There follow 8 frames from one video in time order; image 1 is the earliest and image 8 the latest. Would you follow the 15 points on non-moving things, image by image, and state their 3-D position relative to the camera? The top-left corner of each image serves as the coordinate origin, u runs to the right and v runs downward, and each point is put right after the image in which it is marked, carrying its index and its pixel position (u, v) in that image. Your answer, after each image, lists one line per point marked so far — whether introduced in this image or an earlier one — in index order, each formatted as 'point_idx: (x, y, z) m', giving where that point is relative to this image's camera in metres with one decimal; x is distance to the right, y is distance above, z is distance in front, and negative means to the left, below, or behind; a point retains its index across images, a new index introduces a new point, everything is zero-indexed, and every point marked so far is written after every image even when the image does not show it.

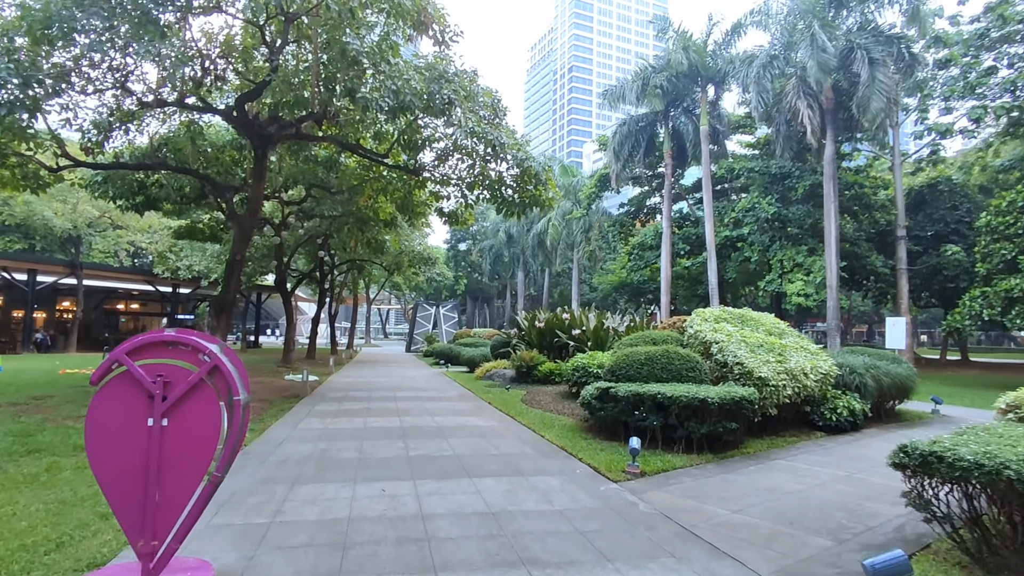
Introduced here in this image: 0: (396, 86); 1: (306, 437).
0: (-2.1, +3.8, +10.4) m
1: (-2.6, -1.9, +7.3) m
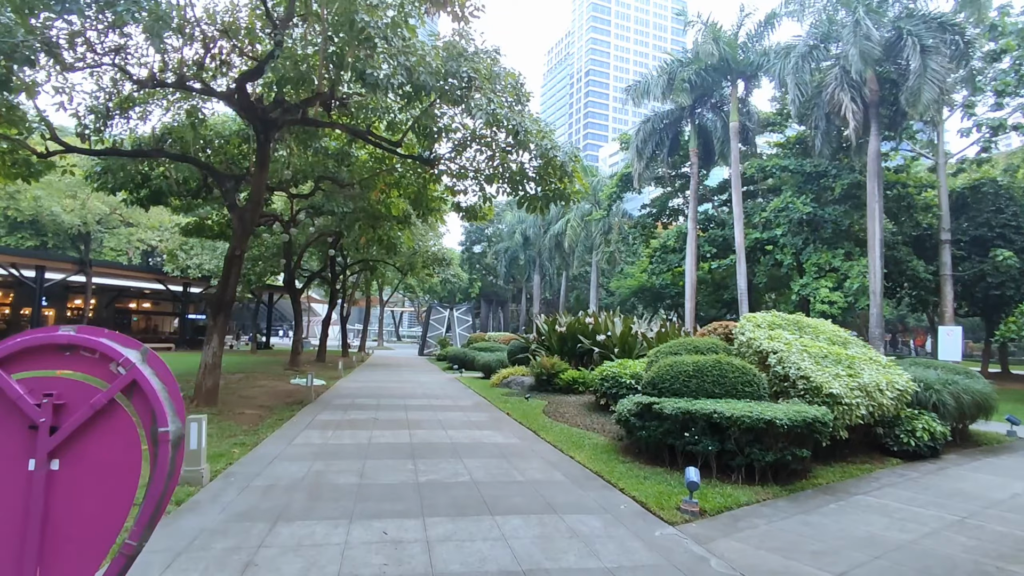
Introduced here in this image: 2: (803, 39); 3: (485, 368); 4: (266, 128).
0: (-1.7, +3.8, +9.5) m
1: (-2.3, -1.9, +6.4) m
2: (+8.6, +7.3, +16.8) m
3: (-0.8, -2.4, +17.1) m
4: (-4.5, +2.9, +10.3) m
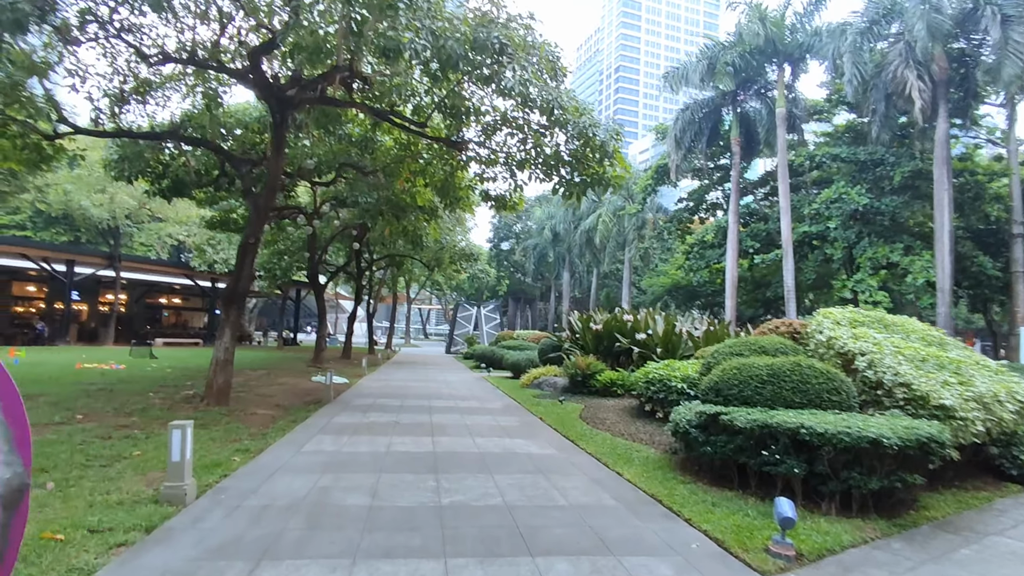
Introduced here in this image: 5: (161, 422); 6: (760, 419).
0: (-1.2, +3.9, +8.6) m
1: (-2.0, -1.7, +5.6) m
2: (+9.5, +7.4, +15.5) m
3: (+0.1, -2.2, +16.3) m
4: (-3.9, +3.1, +9.6) m
5: (-4.6, -1.8, +7.5) m
6: (+2.0, -1.1, +4.6) m
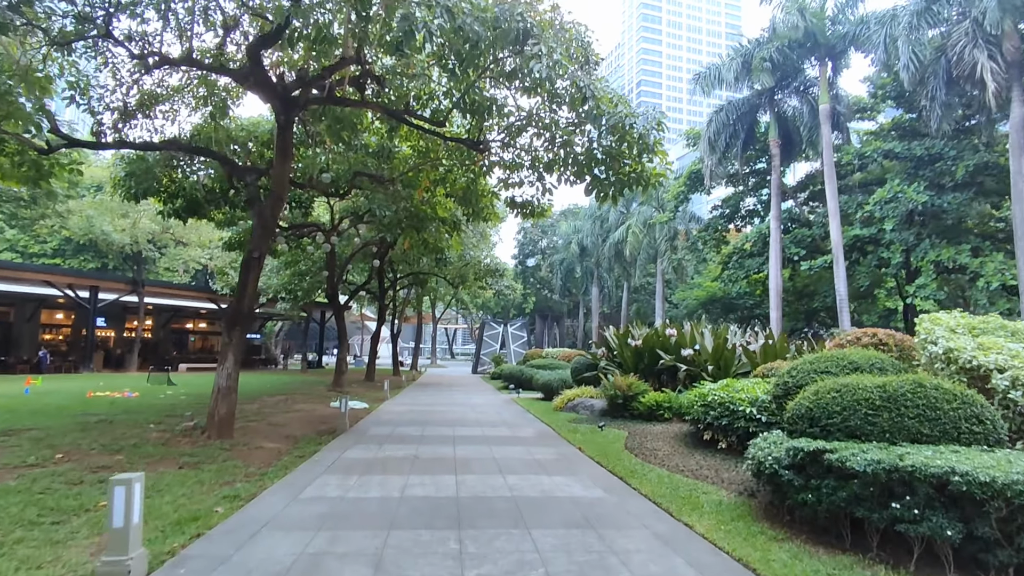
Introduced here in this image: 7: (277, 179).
0: (-0.8, +3.7, +7.8) m
1: (-1.6, -1.8, +4.6) m
2: (+10.0, +7.3, +14.3) m
3: (+0.9, -2.6, +15.1) m
4: (-3.5, +2.8, +8.9) m
5: (-4.2, -2.0, +6.6) m
6: (+2.3, -1.0, +3.5) m
7: (-3.6, +1.7, +8.7) m
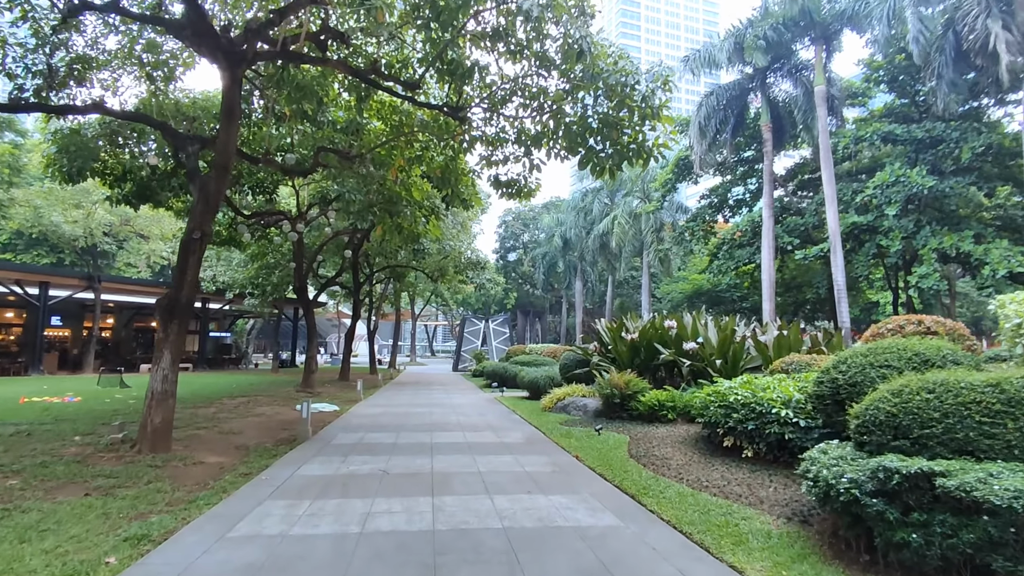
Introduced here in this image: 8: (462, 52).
0: (-1.0, +3.9, +6.6) m
1: (-1.7, -1.7, +3.4) m
2: (+9.6, +7.6, +13.4) m
3: (+0.5, -2.4, +14.0) m
4: (-3.7, +2.9, +7.6) m
5: (-4.3, -1.8, +5.3) m
6: (+2.3, -0.9, +2.4) m
7: (-3.8, +1.8, +7.5) m
8: (-0.7, +3.6, +8.7) m
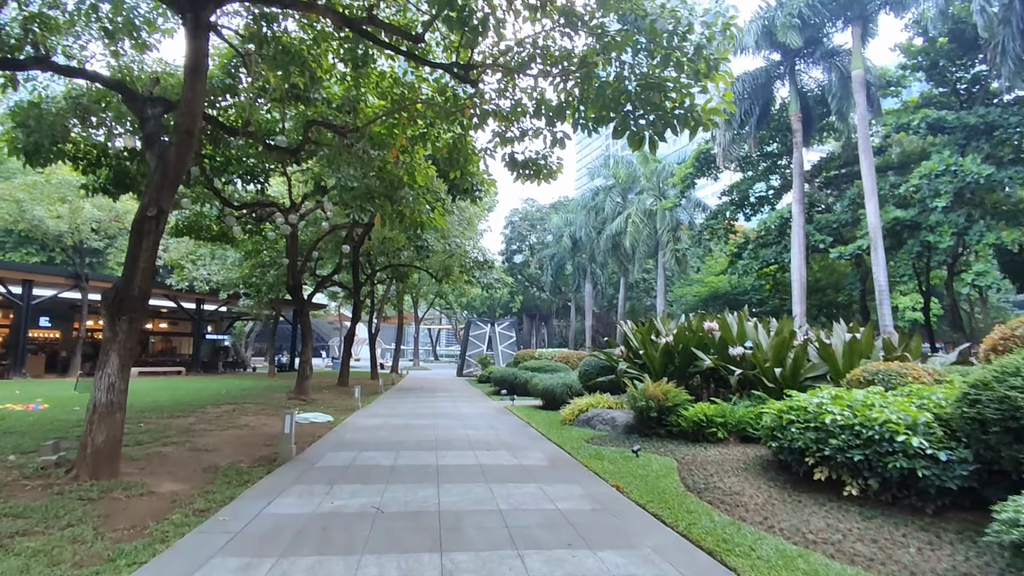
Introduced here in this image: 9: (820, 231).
0: (-0.7, +4.0, +5.3) m
1: (-1.4, -1.5, +2.1) m
2: (+9.9, +7.6, +12.1) m
3: (+0.8, -2.4, +12.7) m
4: (-3.4, +3.1, +6.3) m
5: (-4.0, -1.7, +4.0) m
6: (+2.5, -0.7, +1.1) m
7: (-3.5, +2.0, +6.2) m
8: (-0.5, +3.7, +7.4) m
9: (+10.5, +1.9, +19.5) m
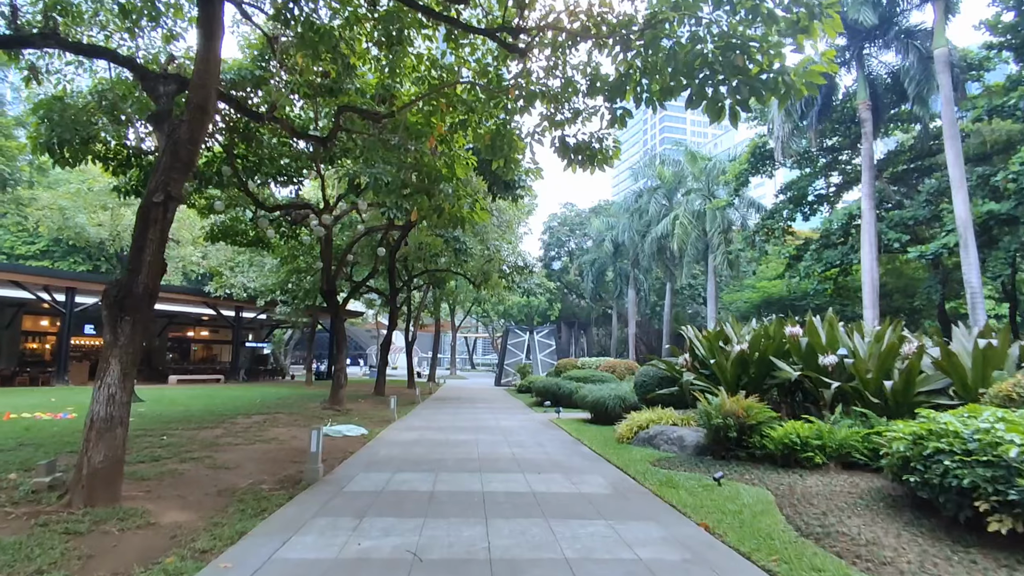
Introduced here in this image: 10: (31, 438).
0: (-0.3, +4.1, +4.4) m
1: (-1.2, -1.4, +1.1) m
2: (+10.8, +7.5, +10.6) m
3: (+1.7, -2.4, +11.6) m
4: (-2.9, +3.1, +5.6) m
5: (-3.6, -1.6, +3.2) m
6: (+2.7, -0.6, -0.1) m
7: (-3.0, +2.0, +5.4) m
8: (+0.2, +3.7, +6.5) m
9: (+11.8, +1.8, +17.8) m
10: (-7.4, -2.3, +8.8) m
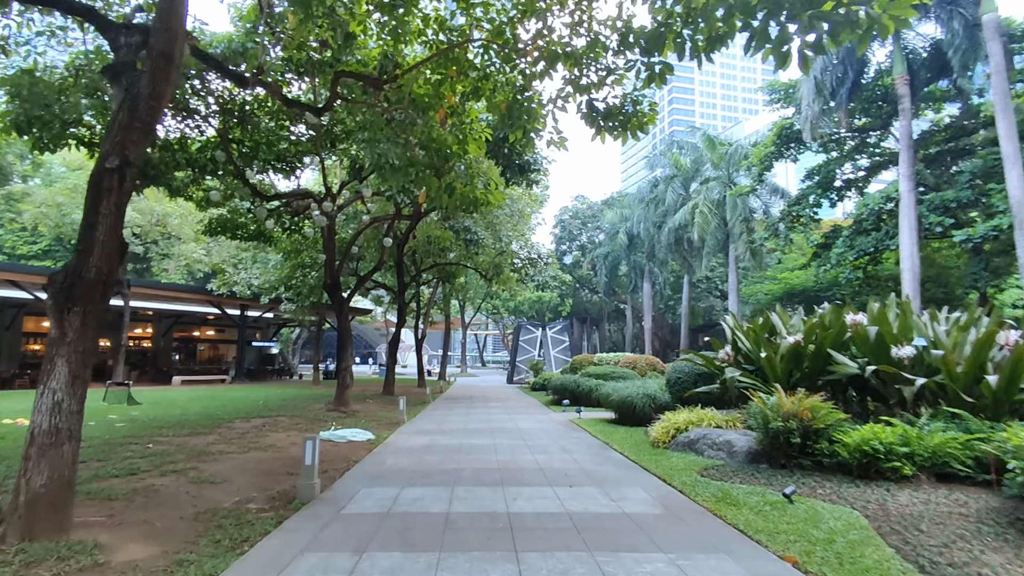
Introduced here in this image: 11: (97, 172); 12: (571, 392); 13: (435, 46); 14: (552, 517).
0: (-0.1, +4.2, +3.4) m
1: (-1.0, -1.3, +0.2) m
2: (+11.0, +7.9, +9.4) m
3: (+2.1, -2.2, +10.6) m
4: (-2.7, +3.2, +4.6) m
5: (-3.4, -1.5, +2.3) m
6: (+2.9, -0.4, -1.1) m
7: (-2.8, +2.1, +4.5) m
8: (+0.4, +3.9, +5.5) m
9: (+12.2, +2.2, +16.7) m
10: (-7.1, -2.2, +7.9) m
11: (-3.2, +0.9, +4.4) m
12: (+1.6, -2.8, +15.2) m
13: (-1.1, +3.6, +8.4) m
14: (+0.4, -1.9, +4.8) m
